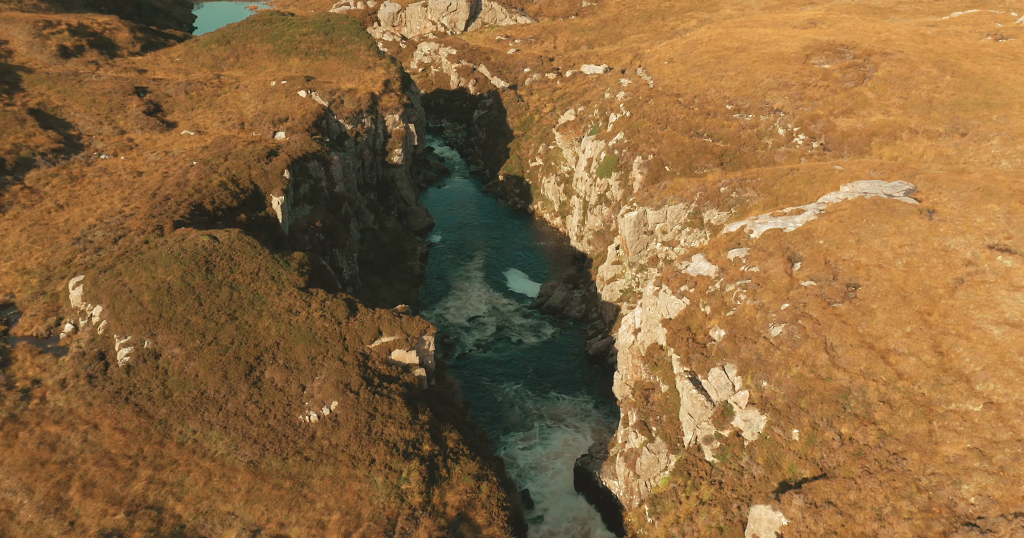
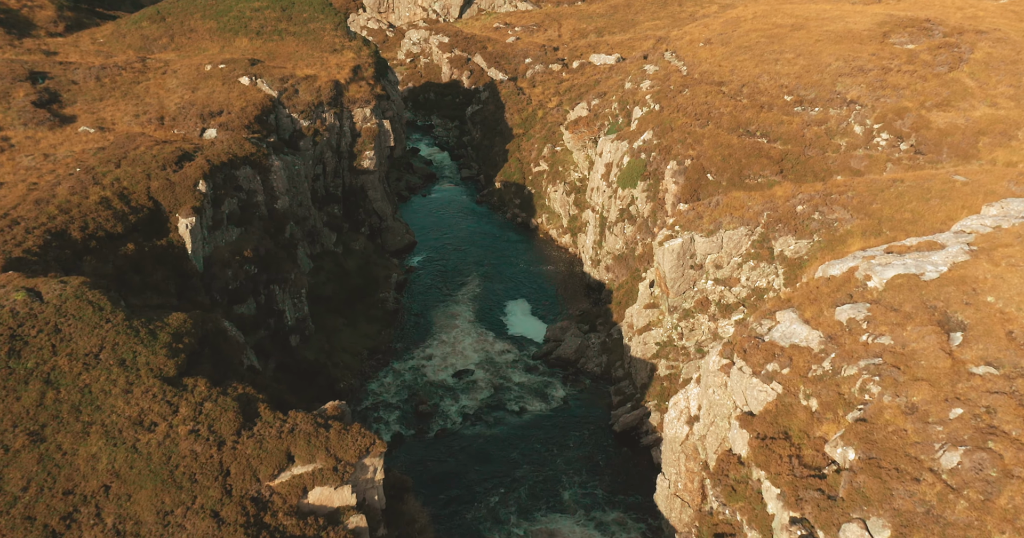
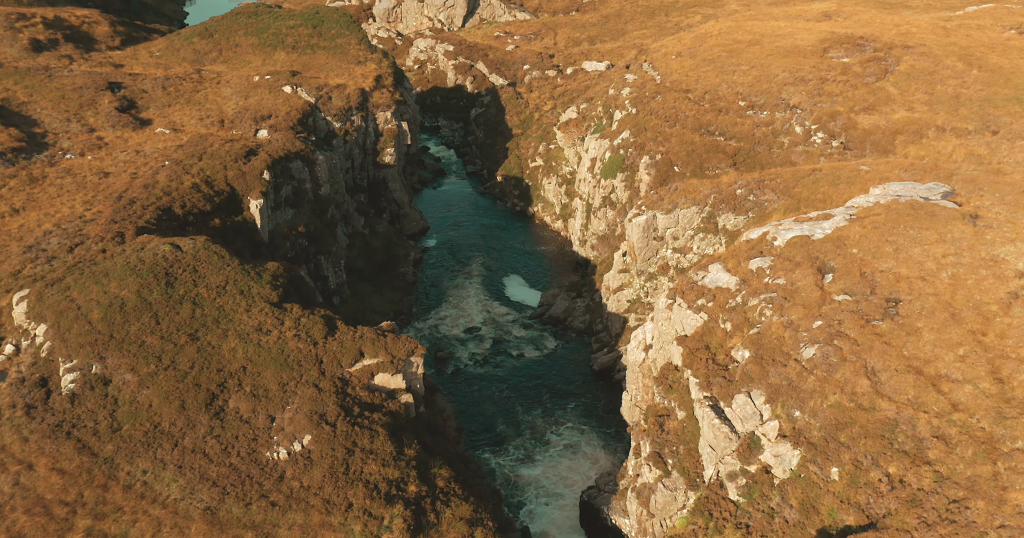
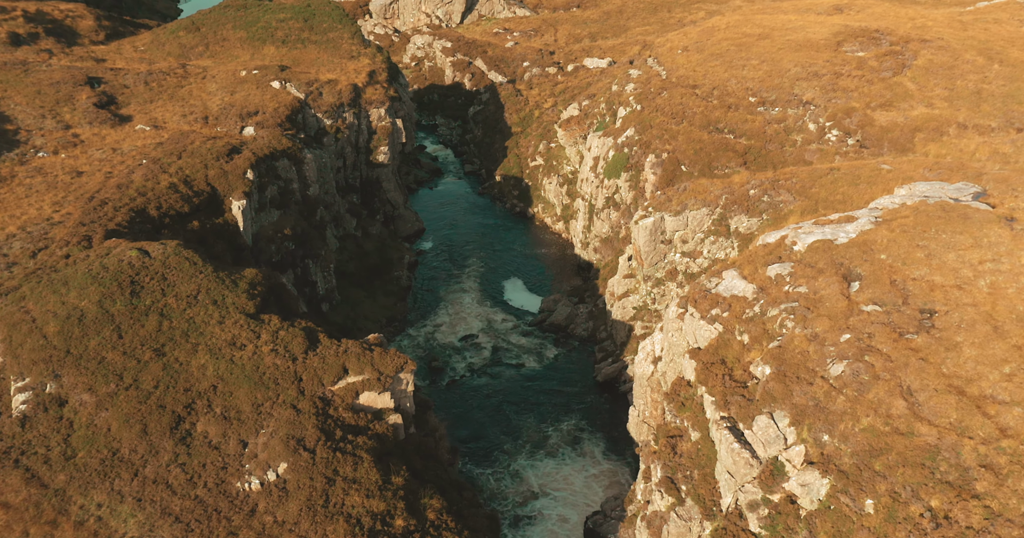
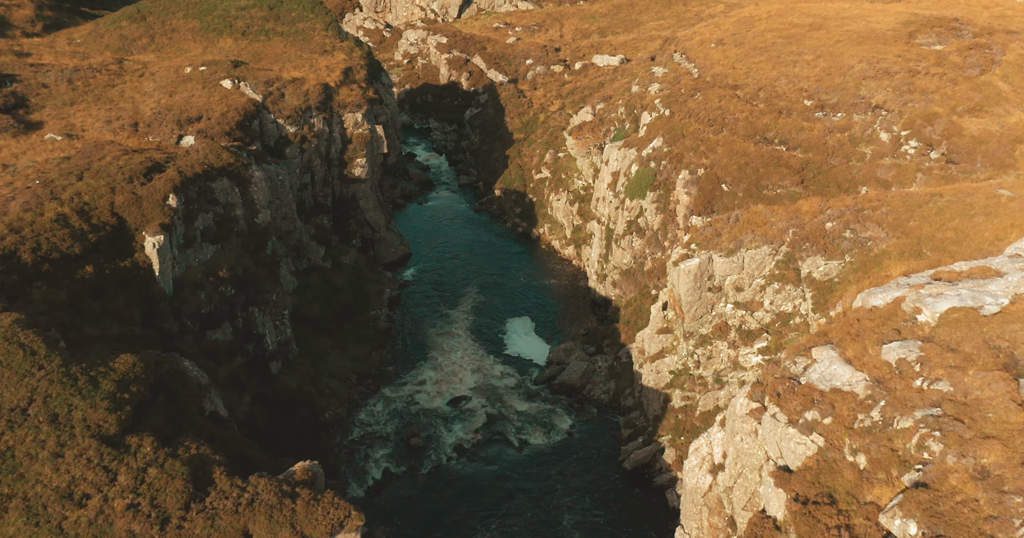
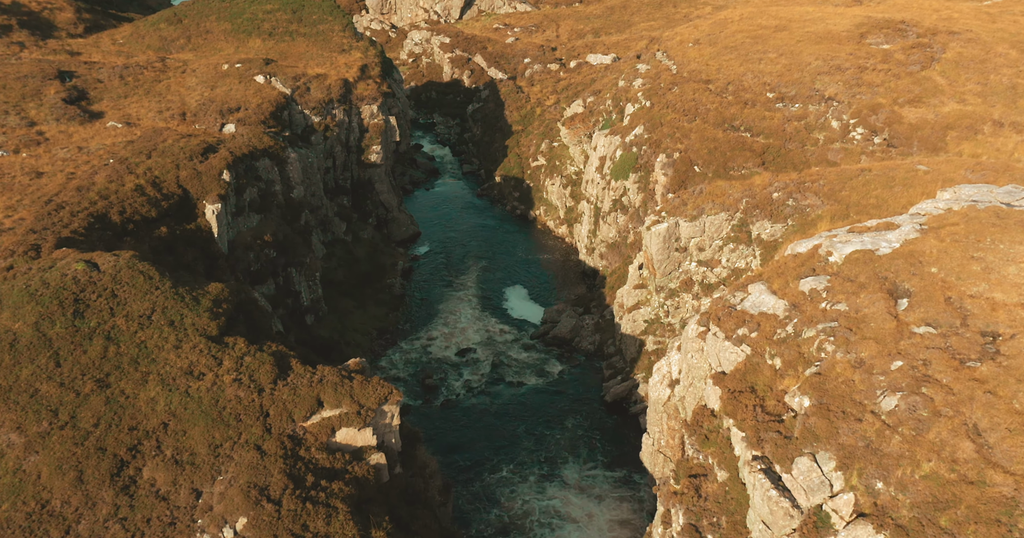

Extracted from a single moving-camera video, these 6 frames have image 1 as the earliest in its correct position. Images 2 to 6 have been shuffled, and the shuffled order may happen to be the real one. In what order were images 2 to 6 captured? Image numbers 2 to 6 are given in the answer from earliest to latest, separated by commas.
3, 4, 6, 2, 5
